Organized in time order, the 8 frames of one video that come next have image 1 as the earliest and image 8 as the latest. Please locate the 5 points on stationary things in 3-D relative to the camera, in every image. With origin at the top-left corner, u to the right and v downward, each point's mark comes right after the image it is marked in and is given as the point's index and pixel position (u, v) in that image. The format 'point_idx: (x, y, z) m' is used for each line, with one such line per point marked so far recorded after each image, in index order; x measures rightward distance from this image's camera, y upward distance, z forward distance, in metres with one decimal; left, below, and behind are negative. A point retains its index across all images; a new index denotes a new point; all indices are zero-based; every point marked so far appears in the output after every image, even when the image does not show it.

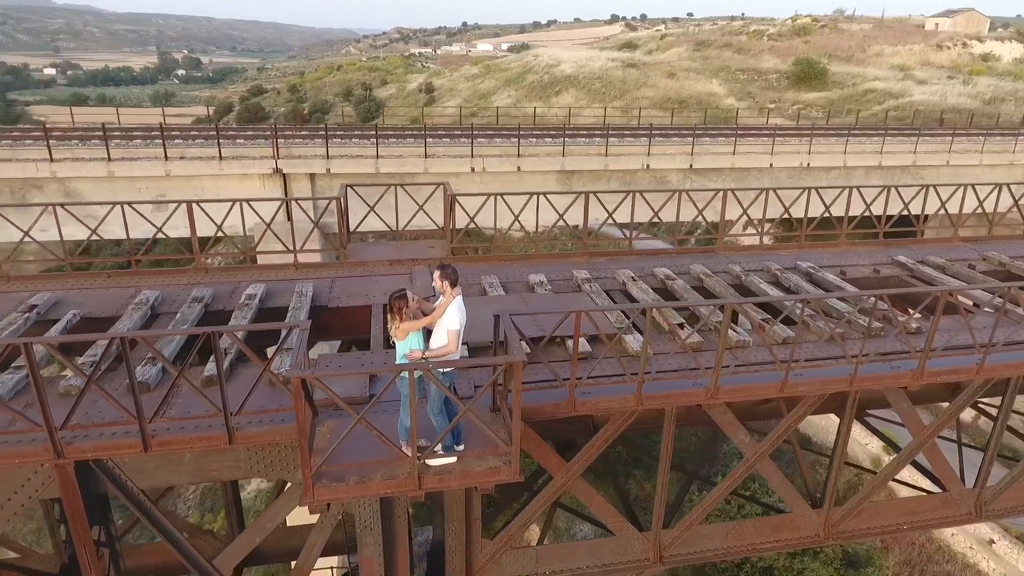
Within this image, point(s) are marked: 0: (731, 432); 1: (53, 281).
0: (+2.5, -1.6, +7.0) m
1: (-5.9, +0.1, +8.0) m
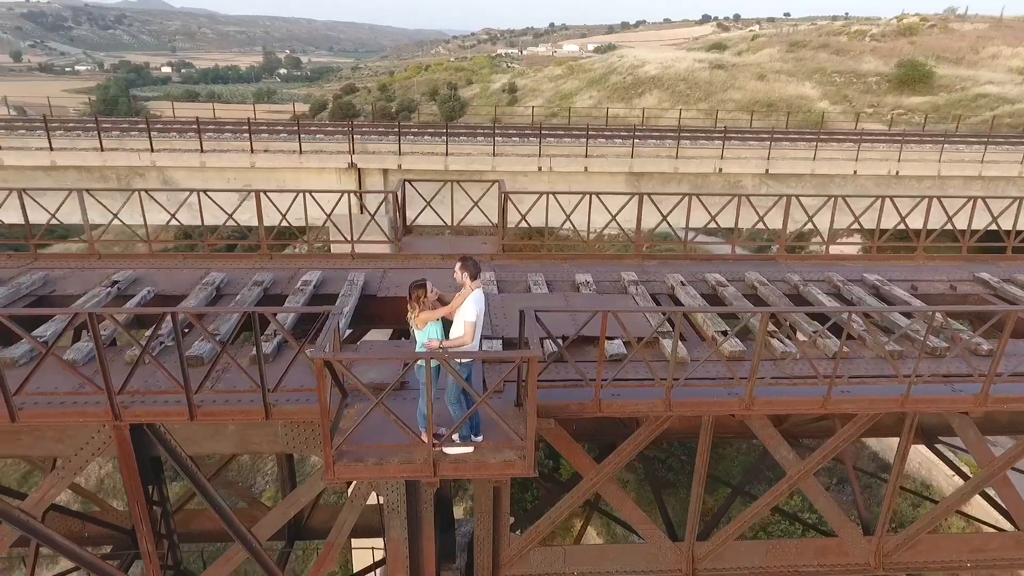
0: (+2.8, -1.7, +6.7) m
1: (-5.3, +0.4, +8.8) m
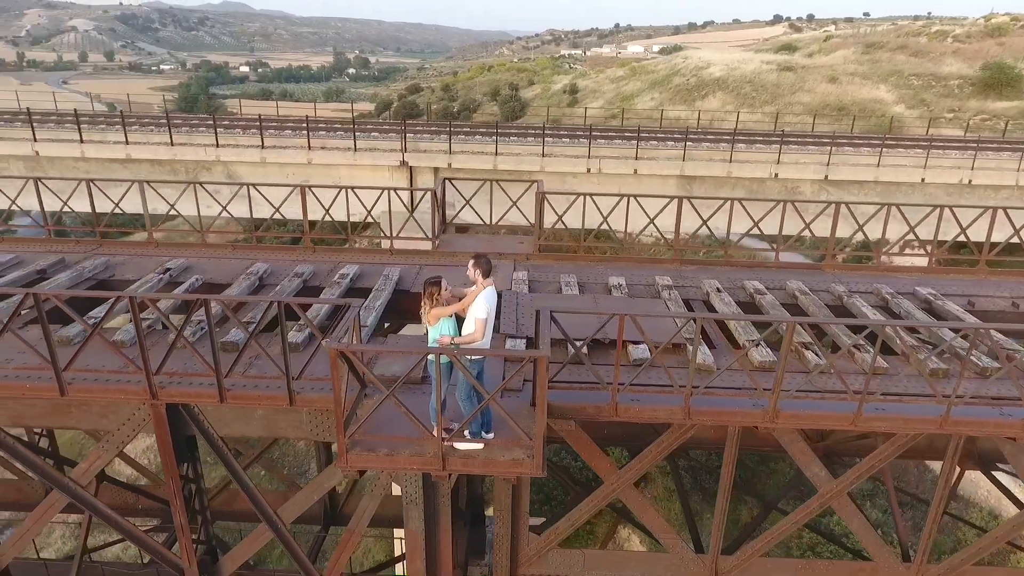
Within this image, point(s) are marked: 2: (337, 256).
0: (+3.1, -1.8, +6.5) m
1: (-4.8, +0.6, +9.2) m
2: (-2.5, +0.5, +9.1) m
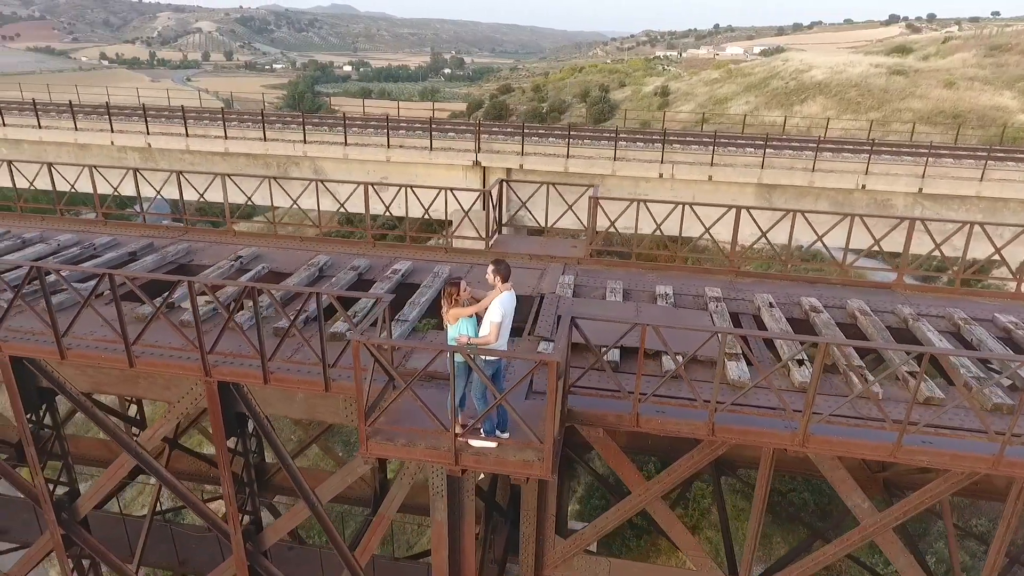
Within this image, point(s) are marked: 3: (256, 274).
0: (+3.3, -2.0, +6.2) m
1: (-4.0, +0.8, +9.9) m
2: (-1.8, +0.6, +9.4) m
3: (-3.4, +0.2, +8.3) m
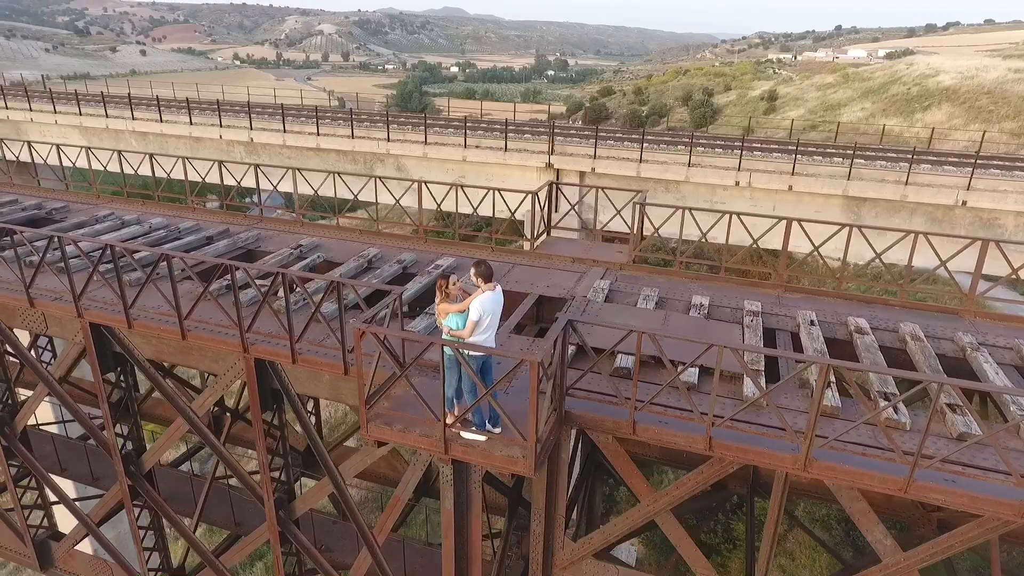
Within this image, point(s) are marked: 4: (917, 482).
0: (+3.3, -2.2, +5.8) m
1: (-3.2, +1.0, +10.6) m
2: (-1.1, +0.6, +9.8) m
3: (-2.9, +0.4, +8.9) m
4: (+3.1, -1.5, +4.8) m
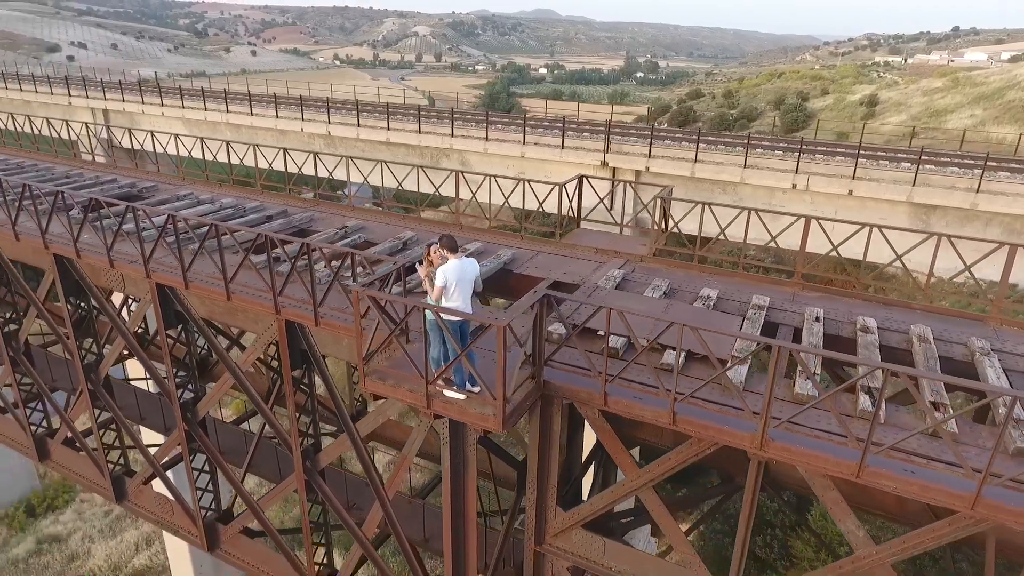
0: (+3.1, -2.1, +5.9) m
1: (-2.6, +1.3, +11.4) m
2: (-0.6, +0.9, +10.4) m
3: (-2.5, +0.7, +9.7) m
4: (+2.8, -1.4, +4.9) m
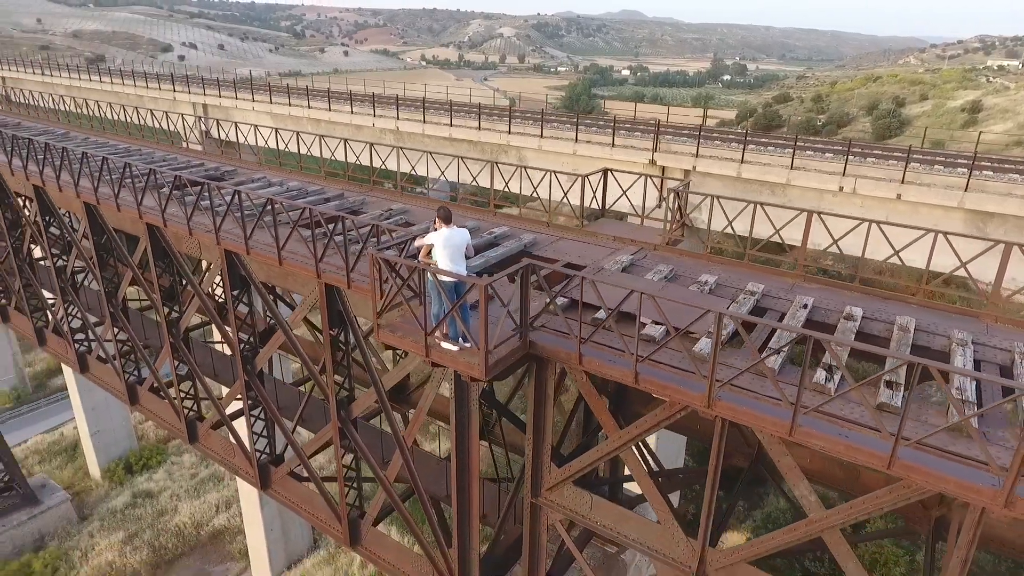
0: (+2.9, -2.0, +6.4) m
1: (-1.9, +1.8, +12.5) m
2: (-0.1, +1.2, +11.3) m
3: (-2.1, +1.2, +10.9) m
4: (+2.5, -1.2, +5.5) m
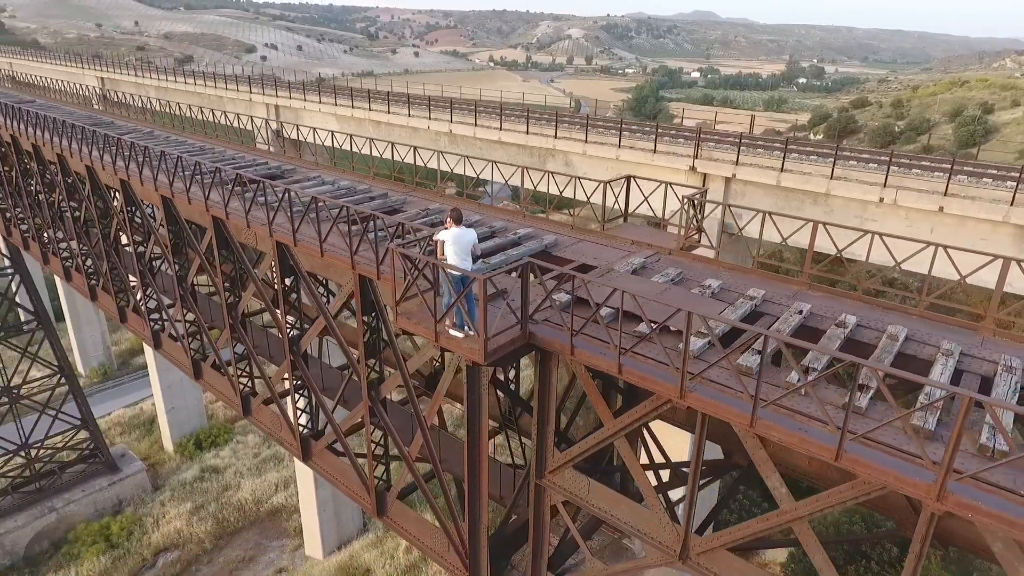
0: (+2.8, -2.0, +6.8) m
1: (-1.2, +1.9, +13.4) m
2: (+0.4, +1.3, +12.0) m
3: (-1.6, +1.3, +11.8) m
4: (+2.4, -1.3, +5.9) m
